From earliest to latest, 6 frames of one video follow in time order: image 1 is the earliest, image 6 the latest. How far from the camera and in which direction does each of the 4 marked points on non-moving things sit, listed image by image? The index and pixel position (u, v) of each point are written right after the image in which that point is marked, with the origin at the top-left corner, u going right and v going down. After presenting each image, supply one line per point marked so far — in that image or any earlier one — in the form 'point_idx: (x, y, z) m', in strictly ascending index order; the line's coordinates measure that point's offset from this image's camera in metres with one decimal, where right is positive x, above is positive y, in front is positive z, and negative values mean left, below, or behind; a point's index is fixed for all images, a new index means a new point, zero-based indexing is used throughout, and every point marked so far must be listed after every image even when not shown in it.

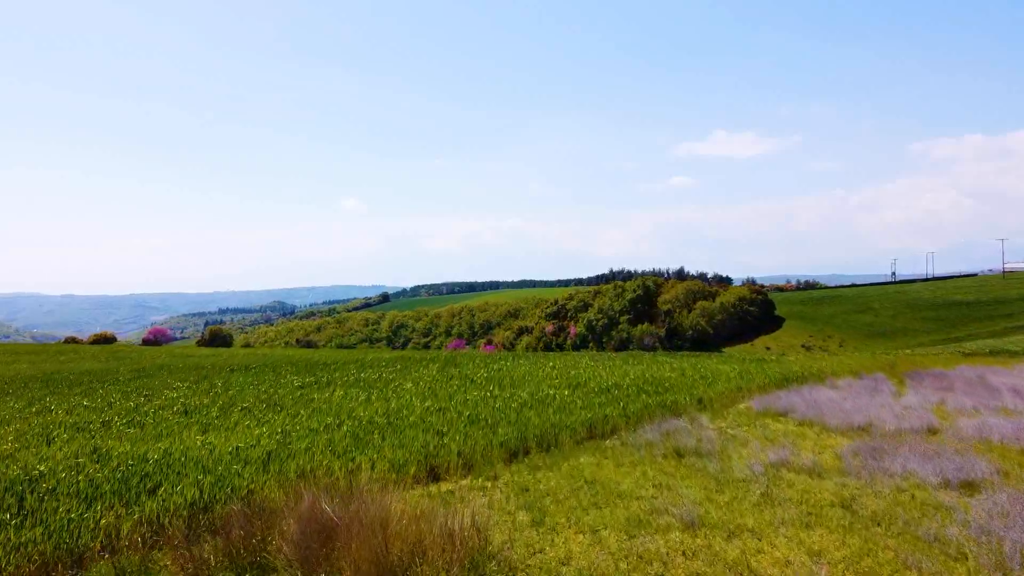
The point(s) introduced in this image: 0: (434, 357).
0: (-2.6, -2.5, +18.9) m
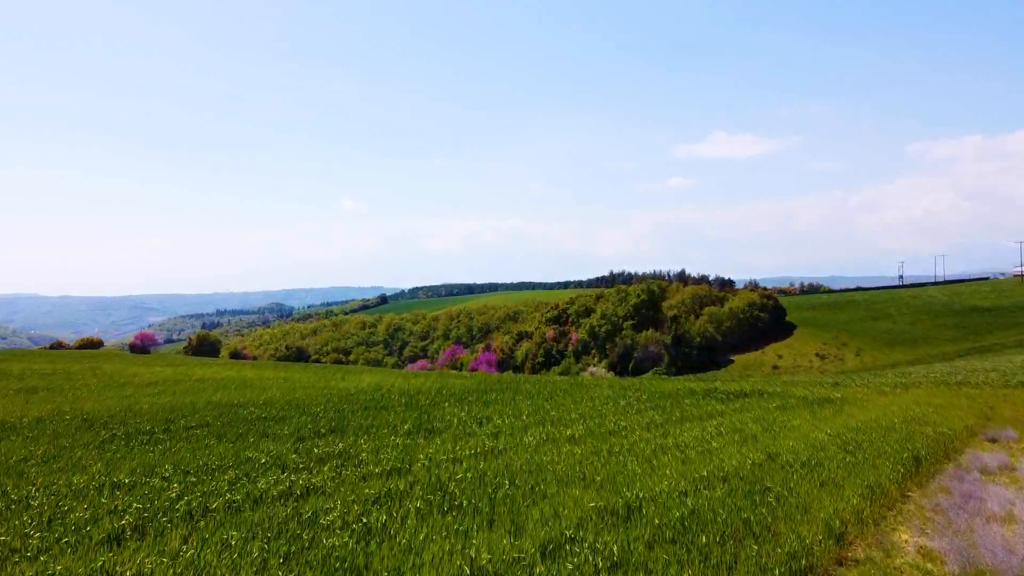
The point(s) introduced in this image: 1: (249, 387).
0: (-2.6, -3.0, +15.2) m
1: (-9.4, -3.6, +19.2) m
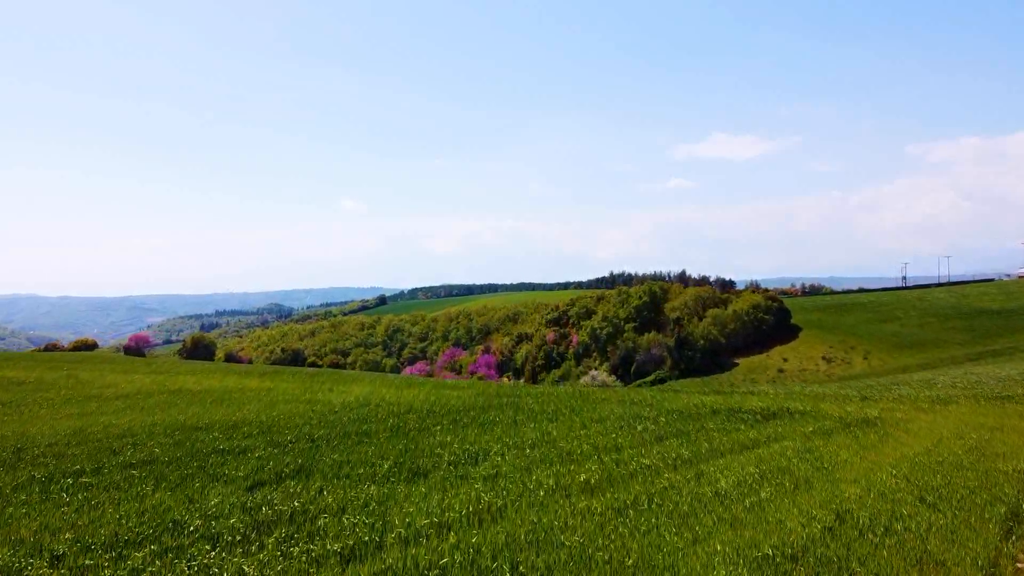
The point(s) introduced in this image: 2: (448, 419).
0: (-2.6, -3.2, +13.7) m
1: (-9.4, -3.7, +17.7) m
2: (-1.5, -3.0, +12.3) m
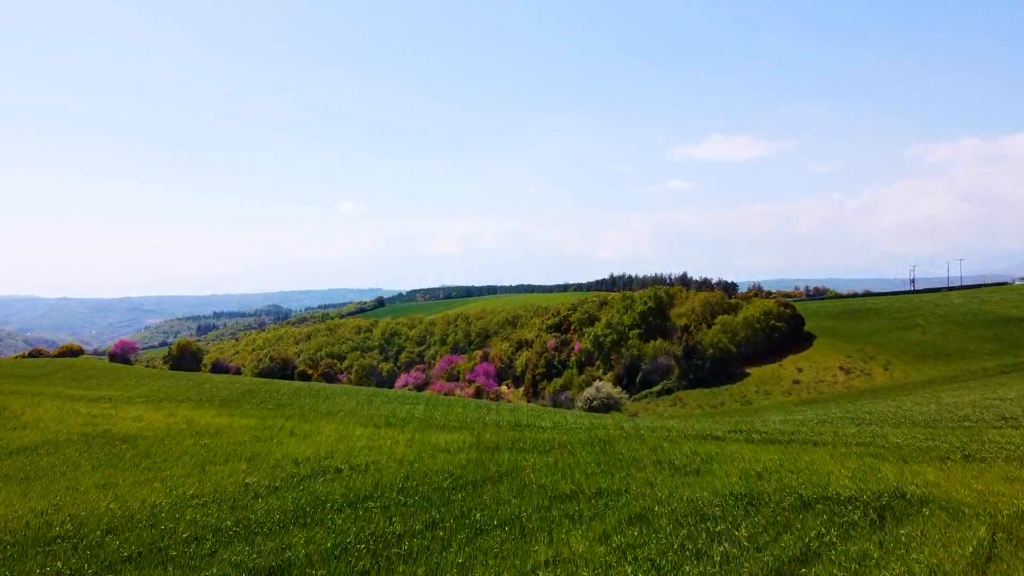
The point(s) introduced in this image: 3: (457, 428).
0: (-2.5, -3.9, +9.9) m
1: (-9.3, -4.4, +13.9) m
2: (-1.4, -3.7, +8.5) m
3: (-2.0, -4.8, +18.6) m
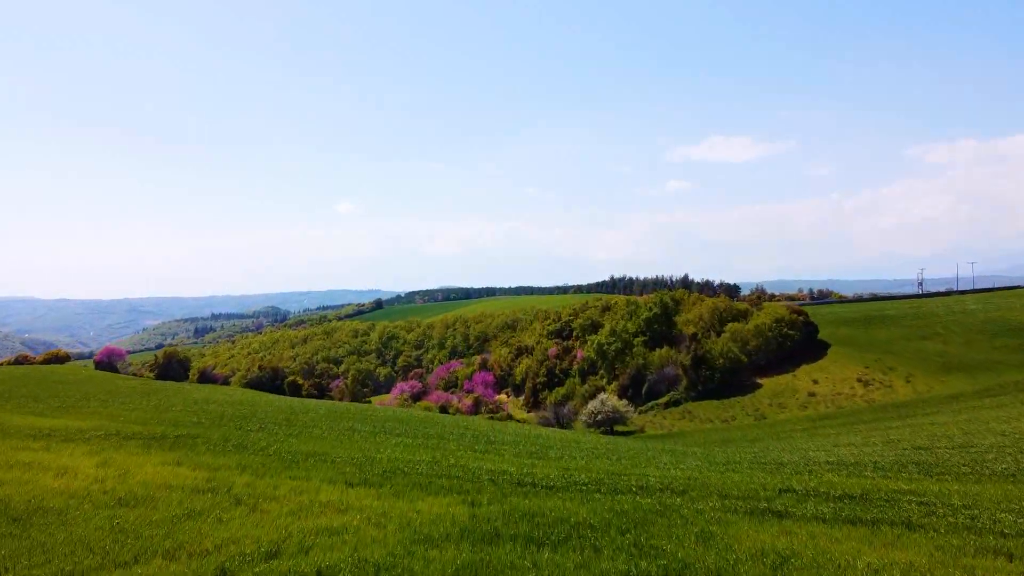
0: (-2.4, -4.7, +6.4) m
1: (-9.3, -5.2, +10.4) m
2: (-1.3, -4.5, +5.0) m
3: (-2.0, -5.7, +15.1) m
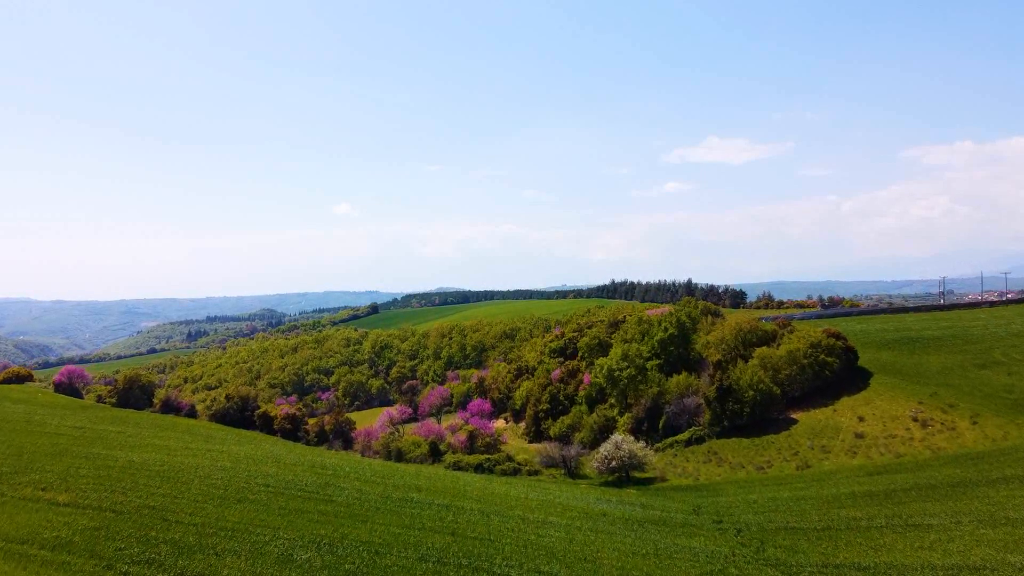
0: (-2.3, -7.1, -2.3) m
1: (-9.2, -7.7, +1.7) m
2: (-1.2, -6.9, -3.7) m
3: (-1.9, -8.1, +6.4) m
